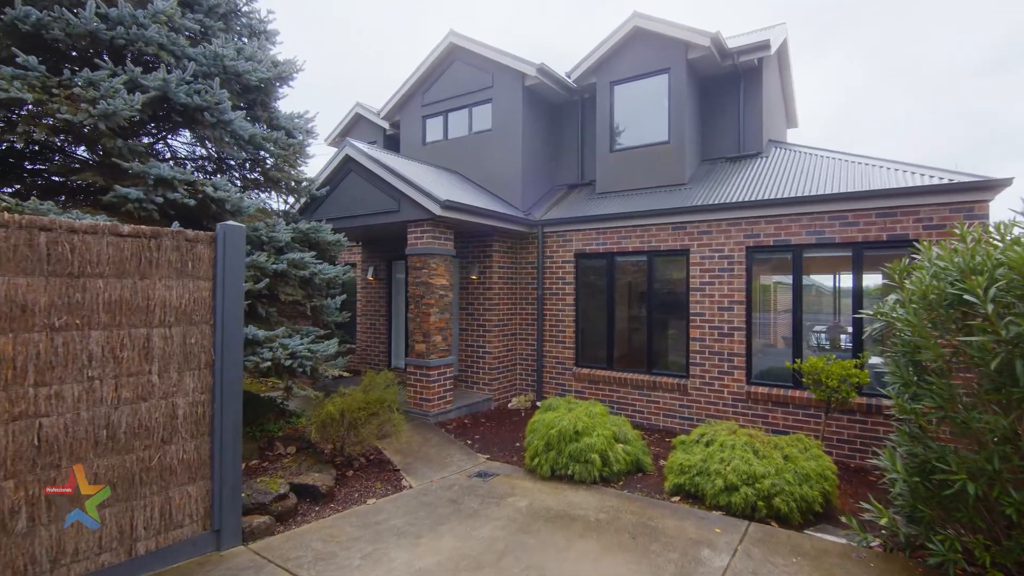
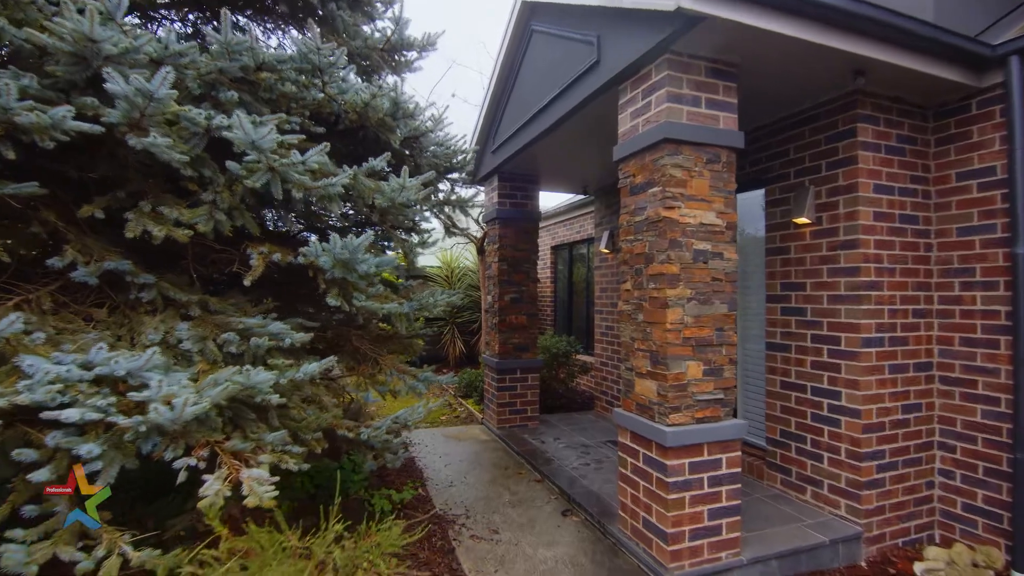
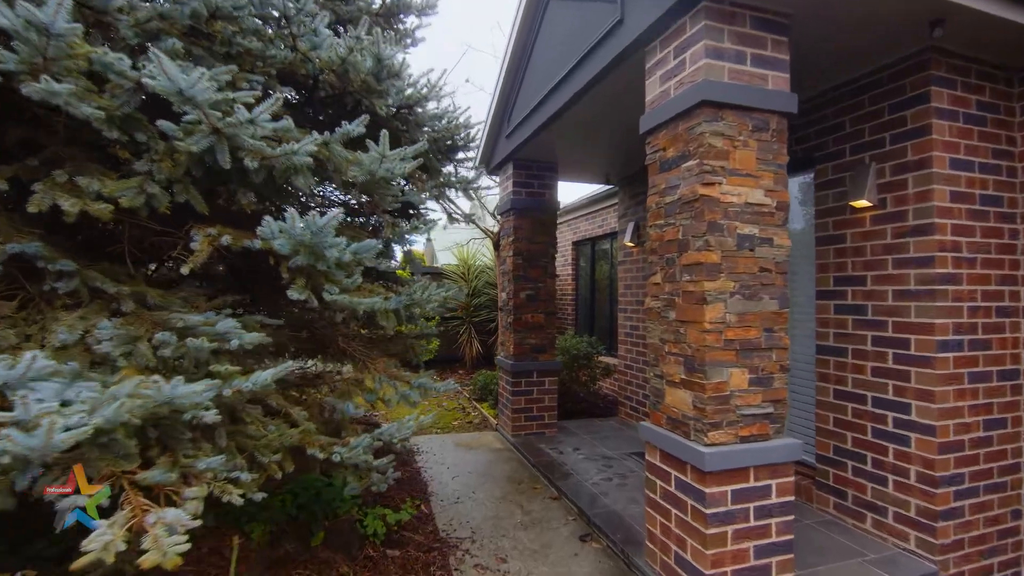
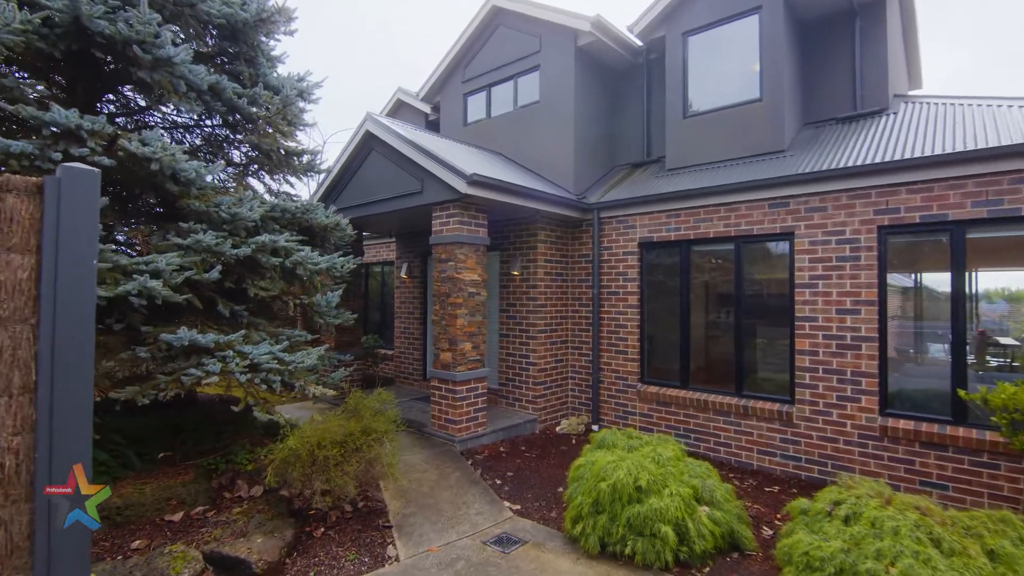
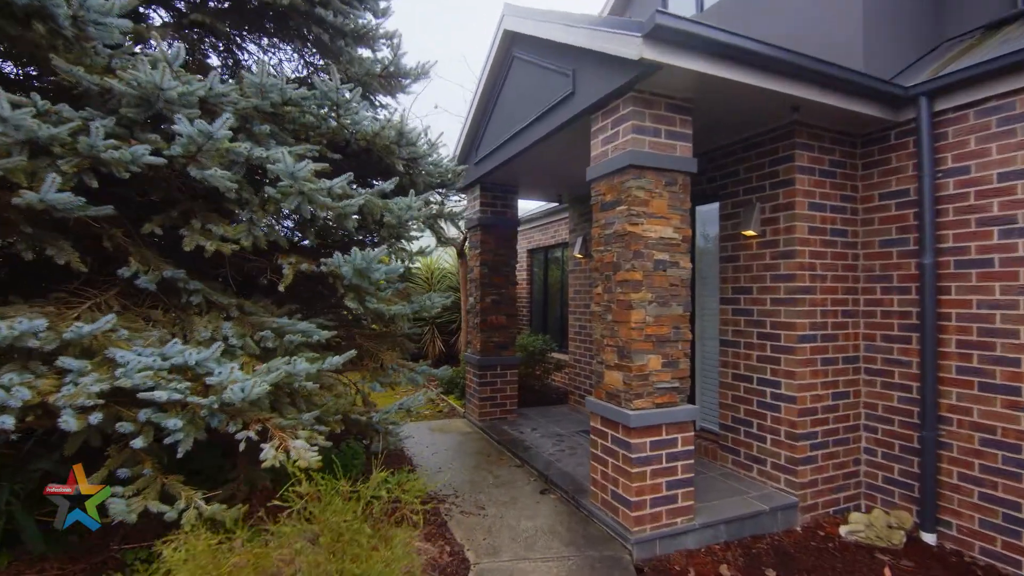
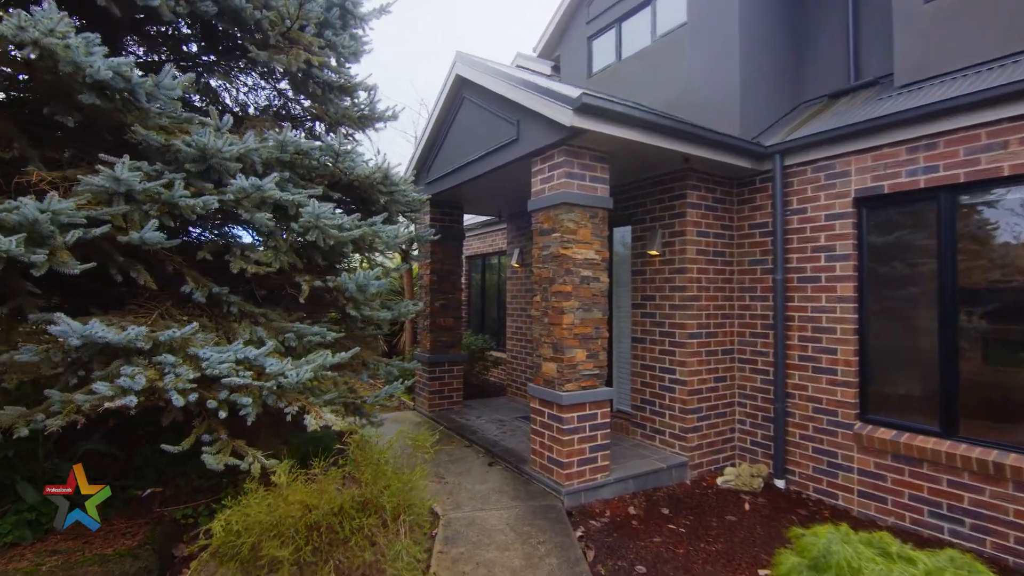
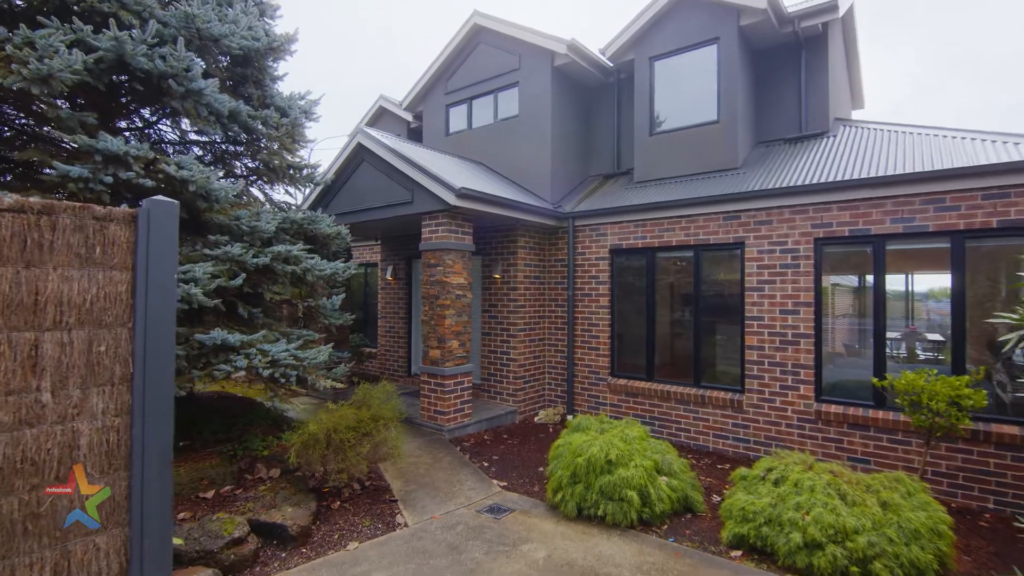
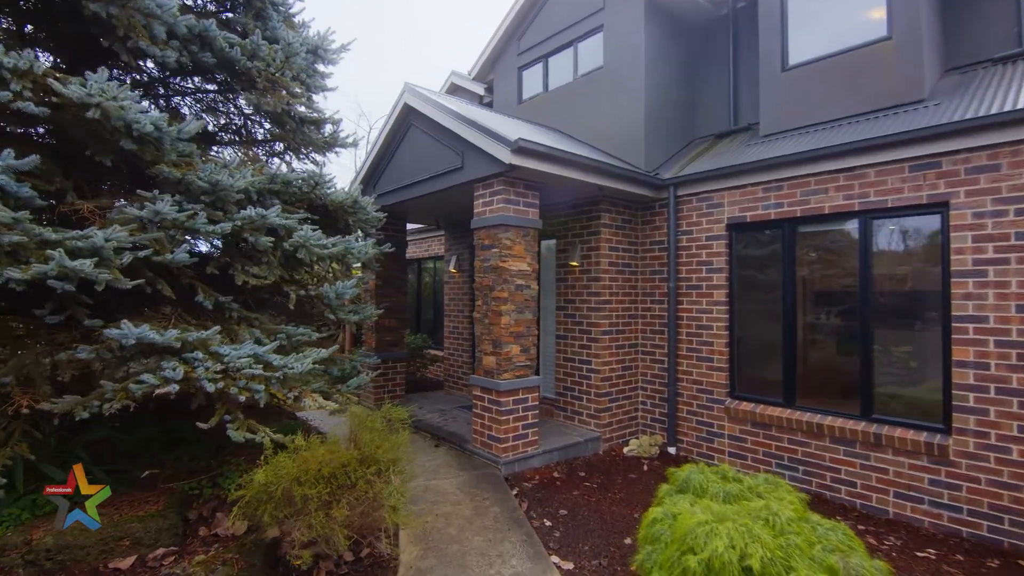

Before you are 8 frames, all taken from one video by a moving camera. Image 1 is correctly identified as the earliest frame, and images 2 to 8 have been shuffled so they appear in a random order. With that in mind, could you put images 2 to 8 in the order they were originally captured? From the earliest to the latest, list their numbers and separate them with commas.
7, 4, 8, 6, 5, 2, 3
